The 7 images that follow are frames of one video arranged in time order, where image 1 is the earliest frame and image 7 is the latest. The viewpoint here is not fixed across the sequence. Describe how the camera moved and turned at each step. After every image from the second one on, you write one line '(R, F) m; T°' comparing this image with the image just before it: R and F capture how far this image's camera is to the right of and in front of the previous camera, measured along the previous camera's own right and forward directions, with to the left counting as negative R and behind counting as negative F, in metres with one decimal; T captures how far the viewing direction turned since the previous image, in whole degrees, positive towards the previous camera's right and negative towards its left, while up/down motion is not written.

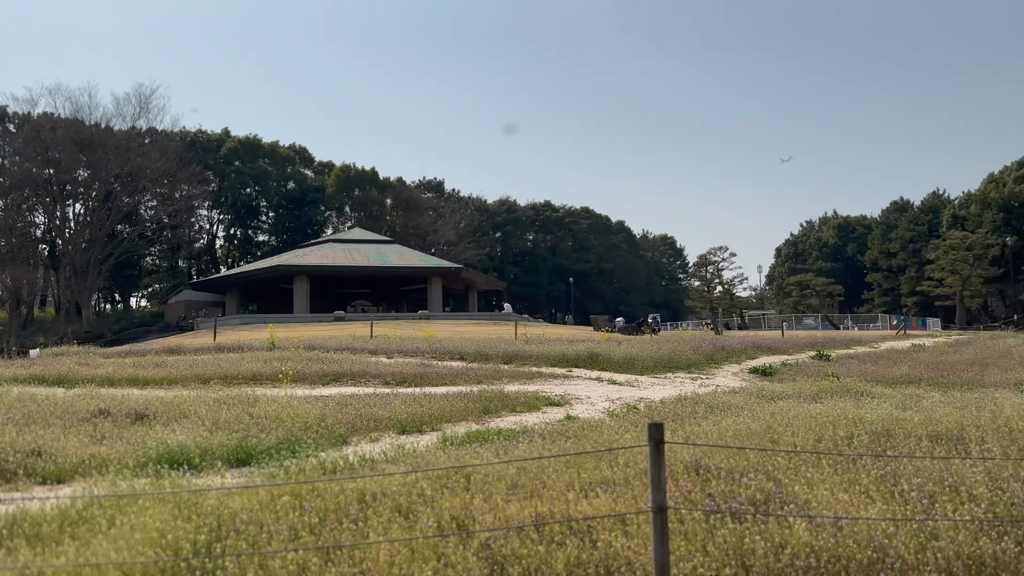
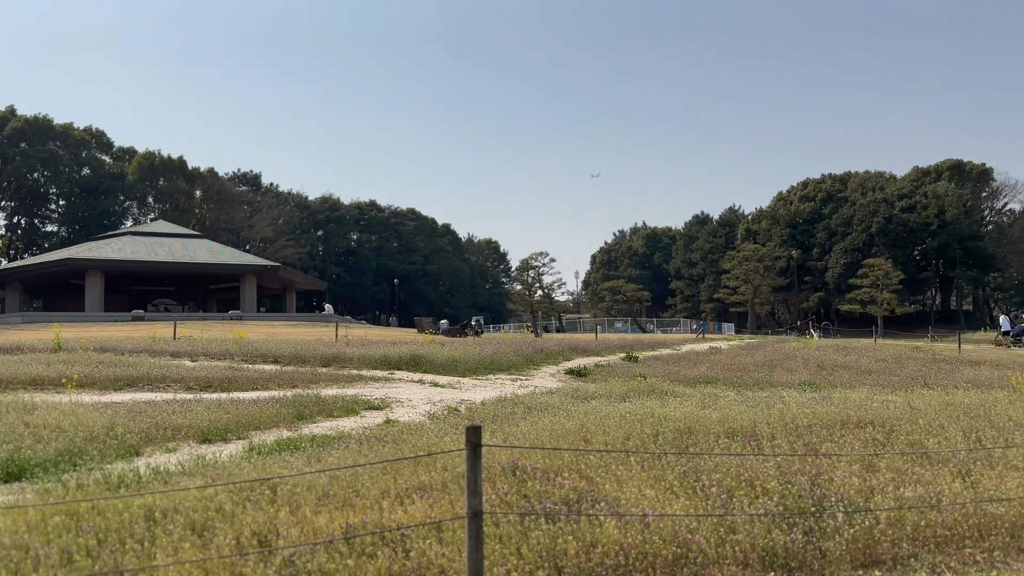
(+0.1, +0.2) m; +13°
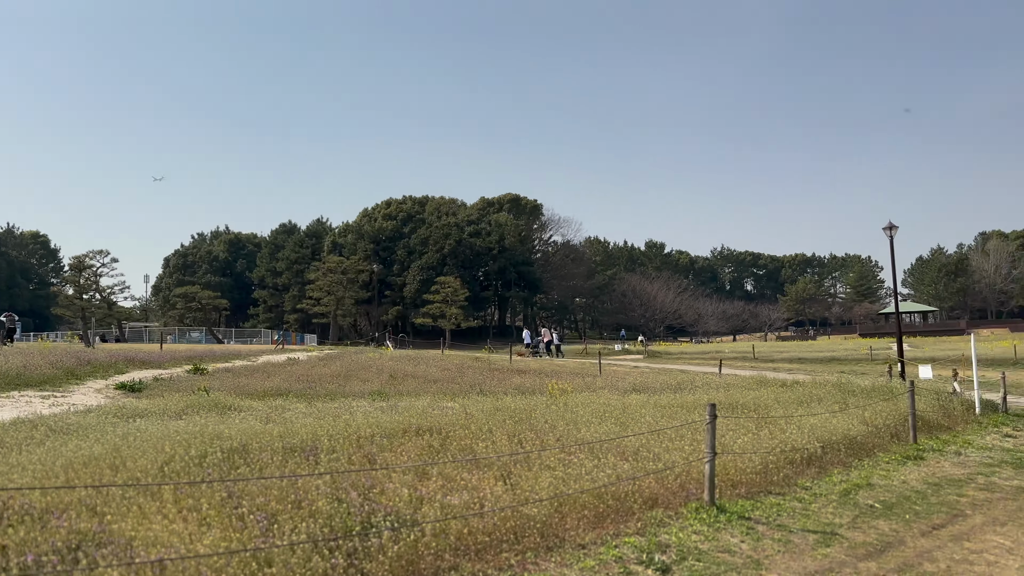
(+0.4, +0.5) m; +30°
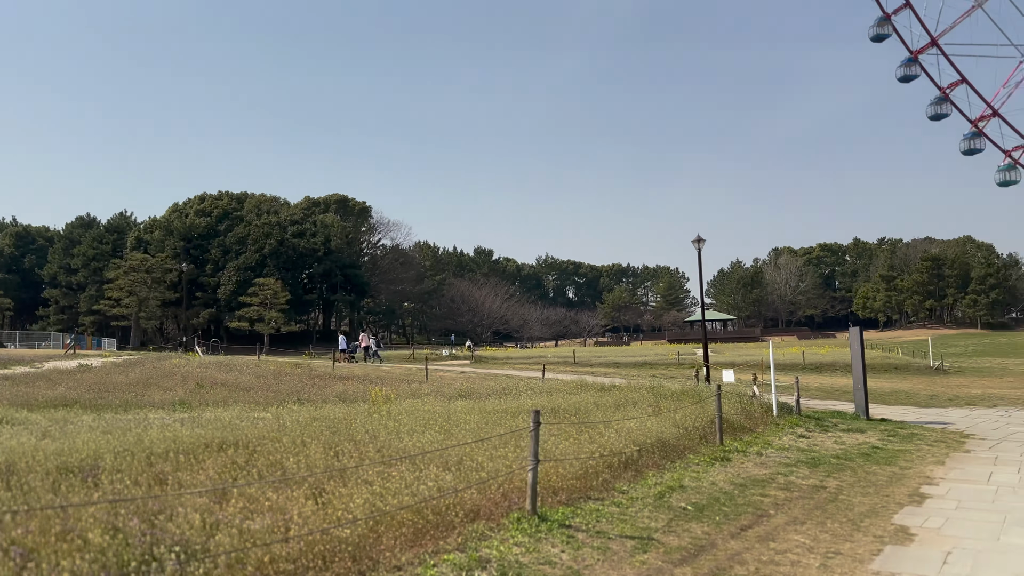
(+0.1, +0.4) m; +13°
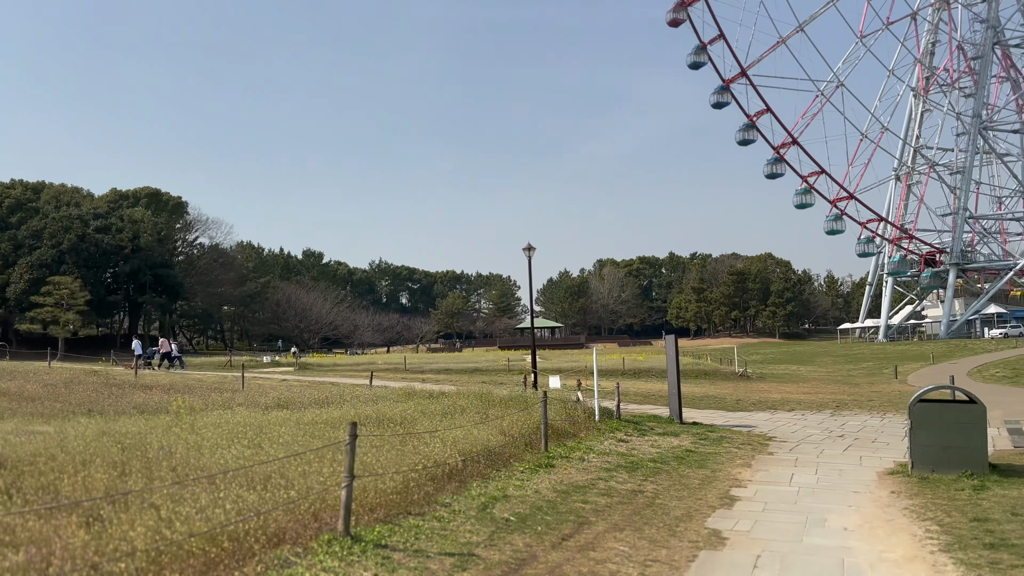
(+0.1, +0.4) m; +12°
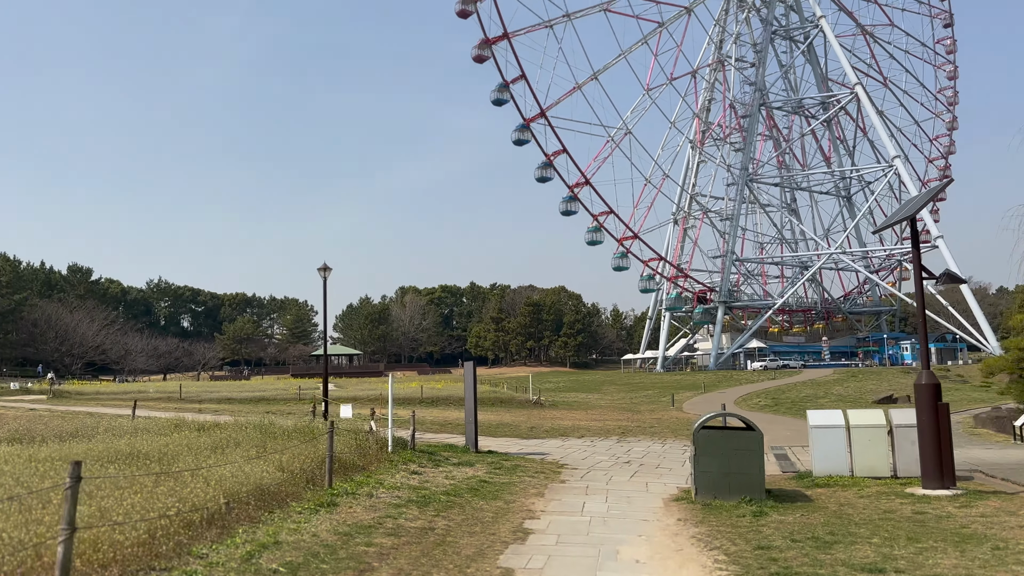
(+0.2, +0.7) m; +15°
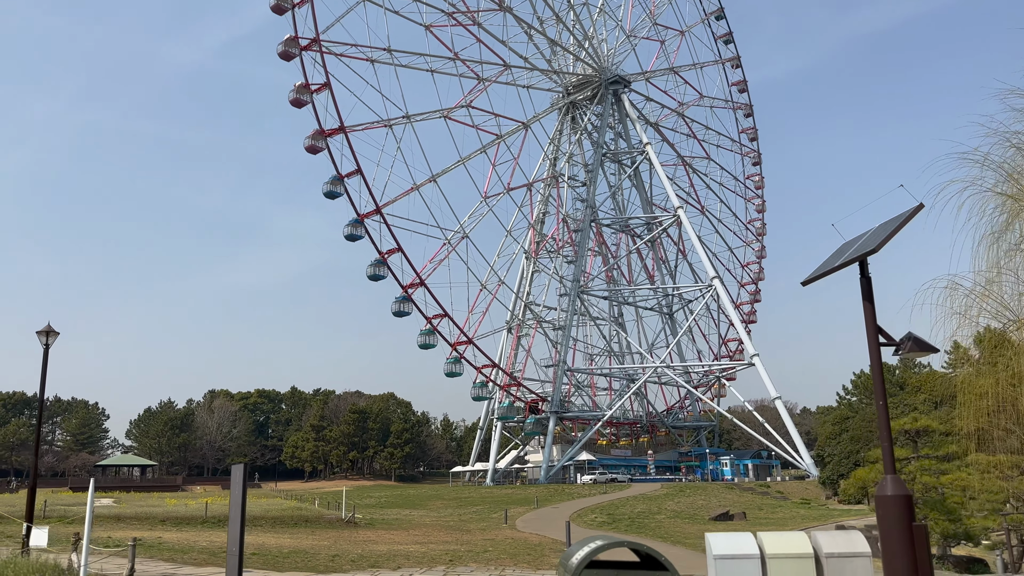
(+0.5, +4.3) m; +12°
